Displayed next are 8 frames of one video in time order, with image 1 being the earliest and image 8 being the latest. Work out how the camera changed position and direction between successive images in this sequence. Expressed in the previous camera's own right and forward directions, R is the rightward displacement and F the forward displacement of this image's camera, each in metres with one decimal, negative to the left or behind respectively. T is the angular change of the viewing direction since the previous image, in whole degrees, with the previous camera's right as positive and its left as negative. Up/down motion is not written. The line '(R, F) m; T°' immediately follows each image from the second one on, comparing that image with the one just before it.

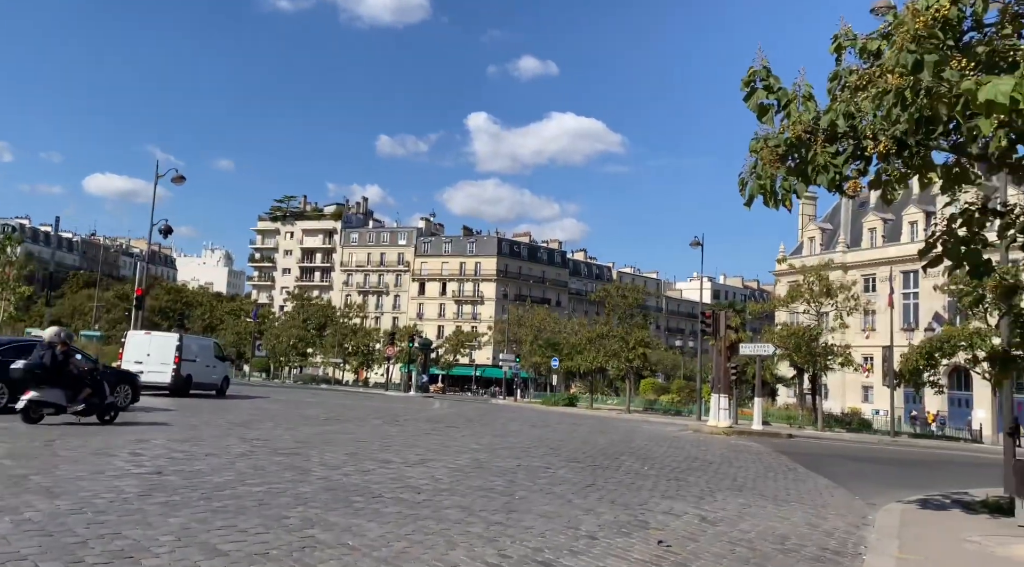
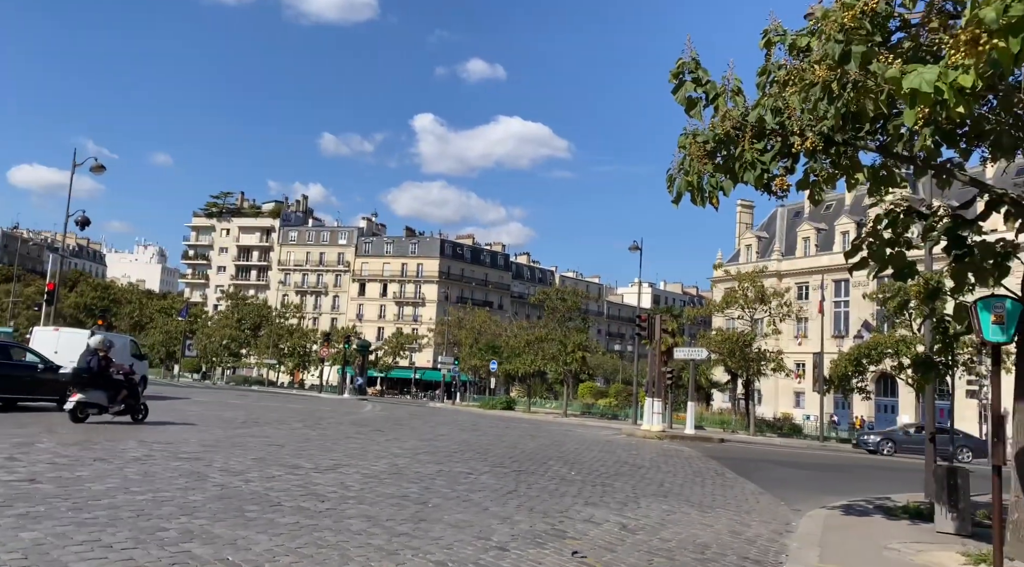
(+0.3, +0.4) m; +4°
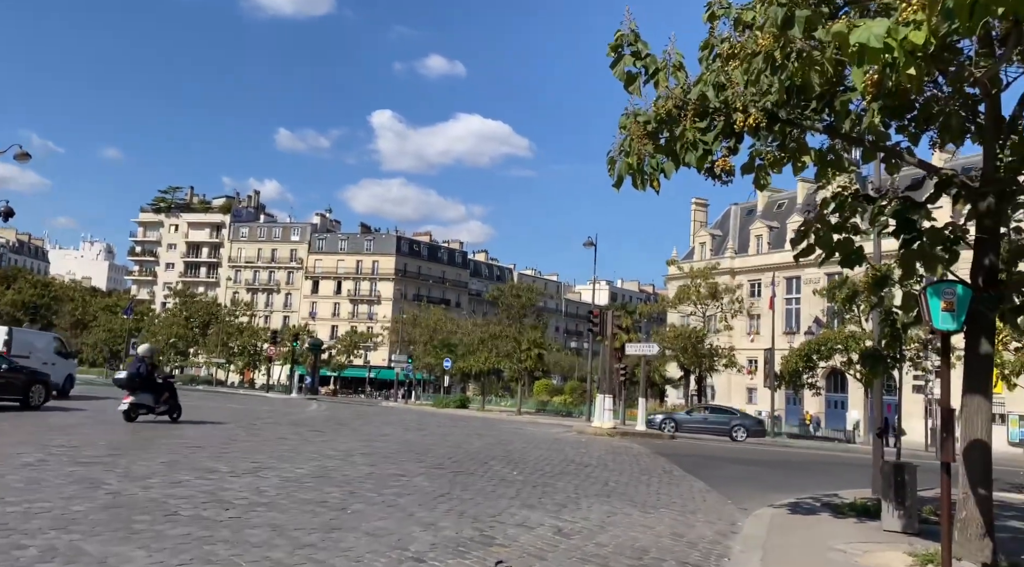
(+0.3, +0.6) m; +3°
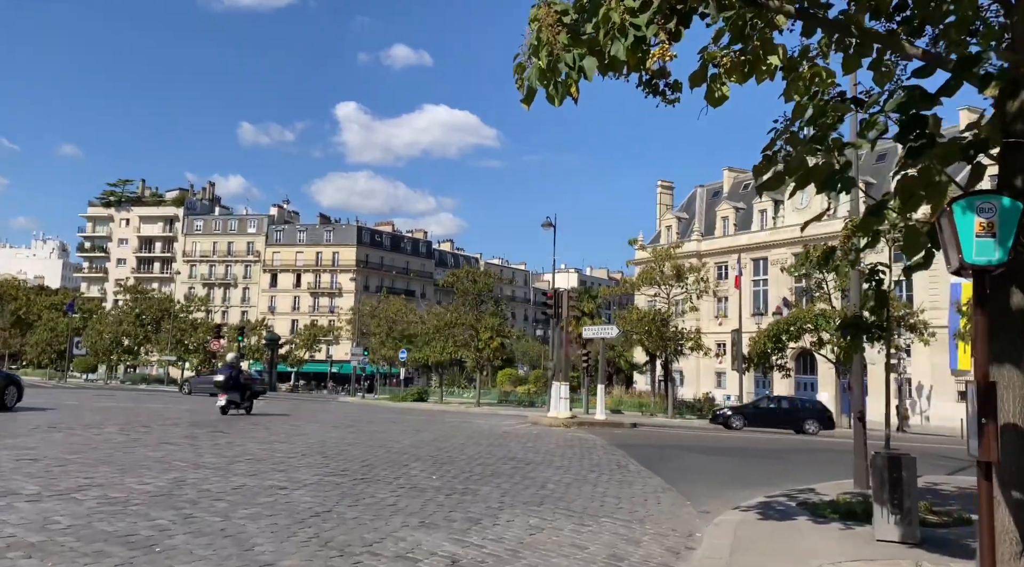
(+0.7, +2.2) m; +2°
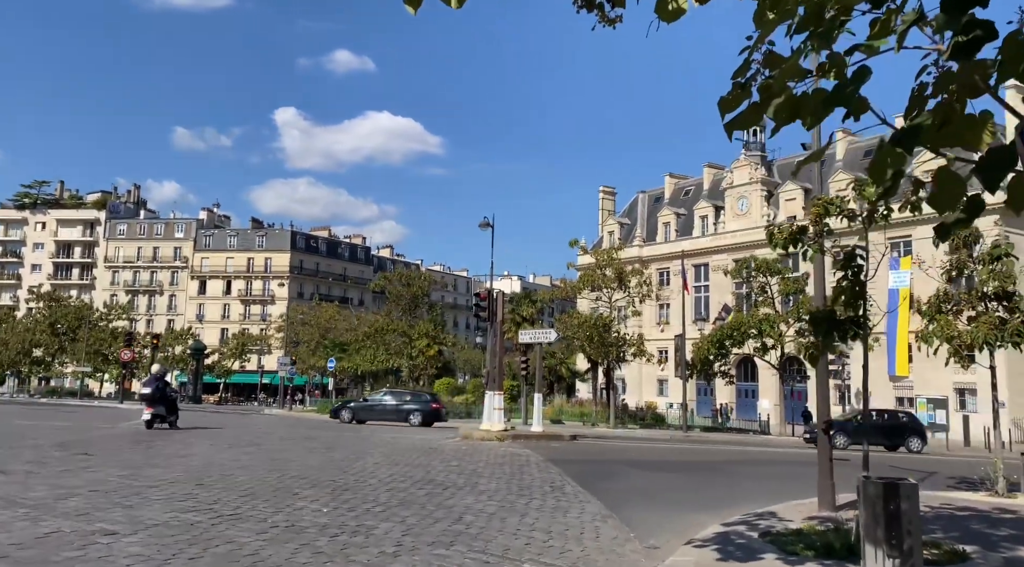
(+0.4, +1.9) m; +4°
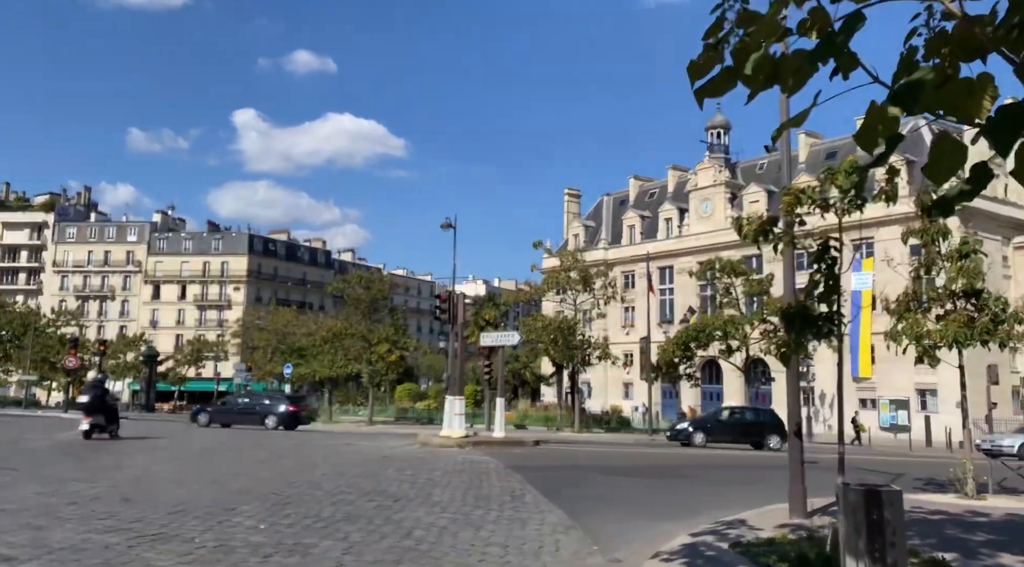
(+0.1, +0.7) m; +2°
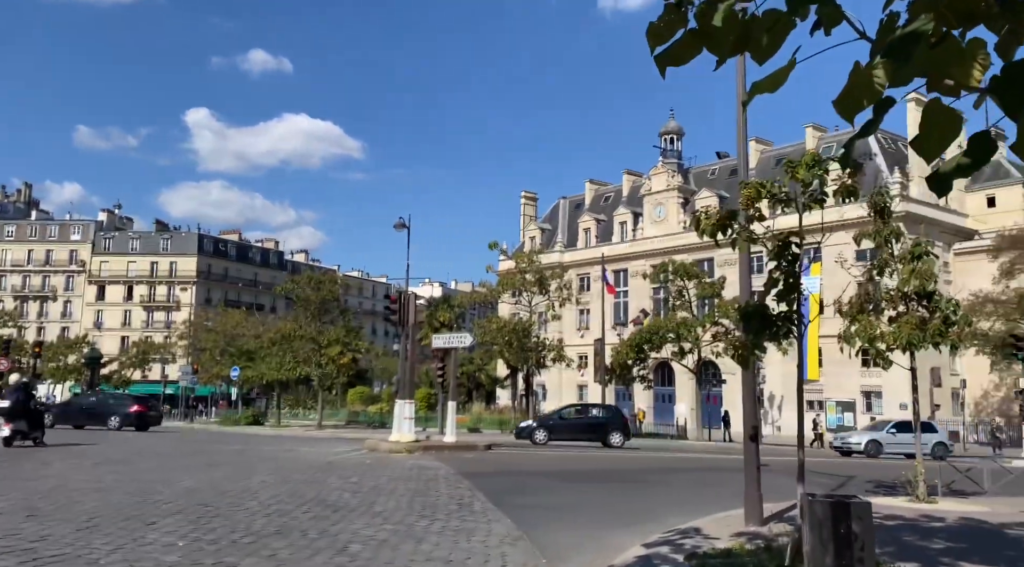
(+0.1, +0.5) m; +3°
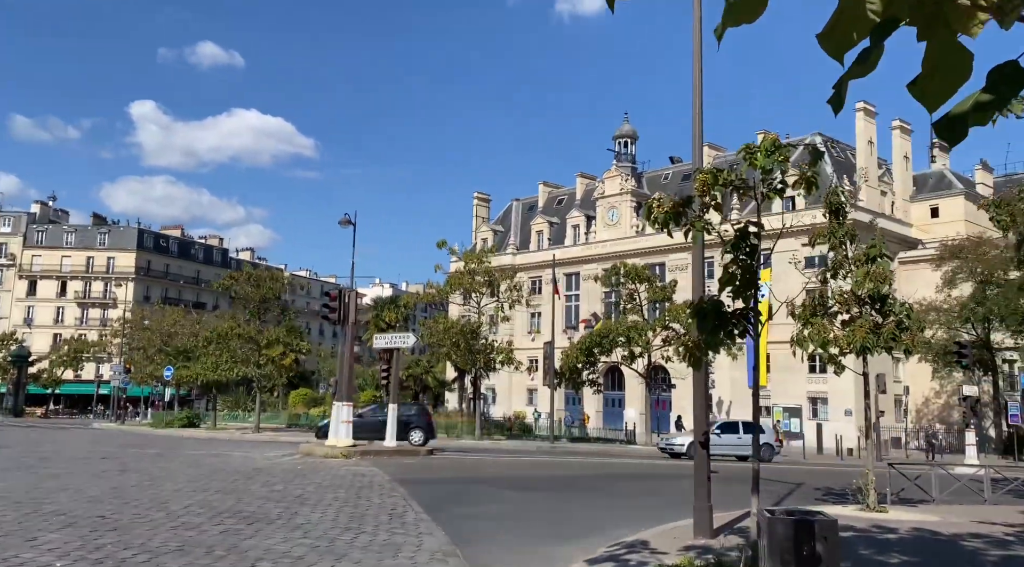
(+0.2, +0.8) m; +3°
